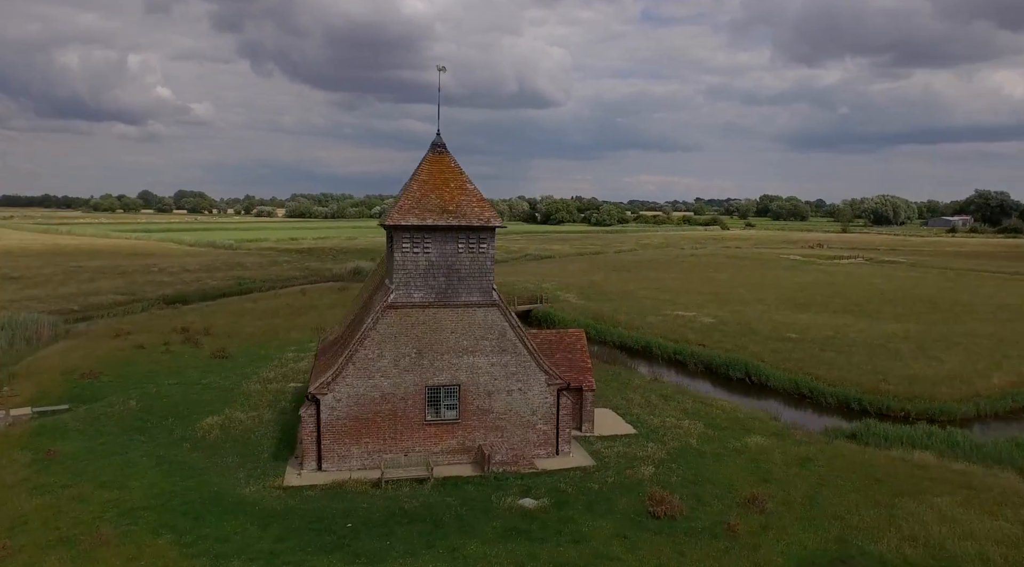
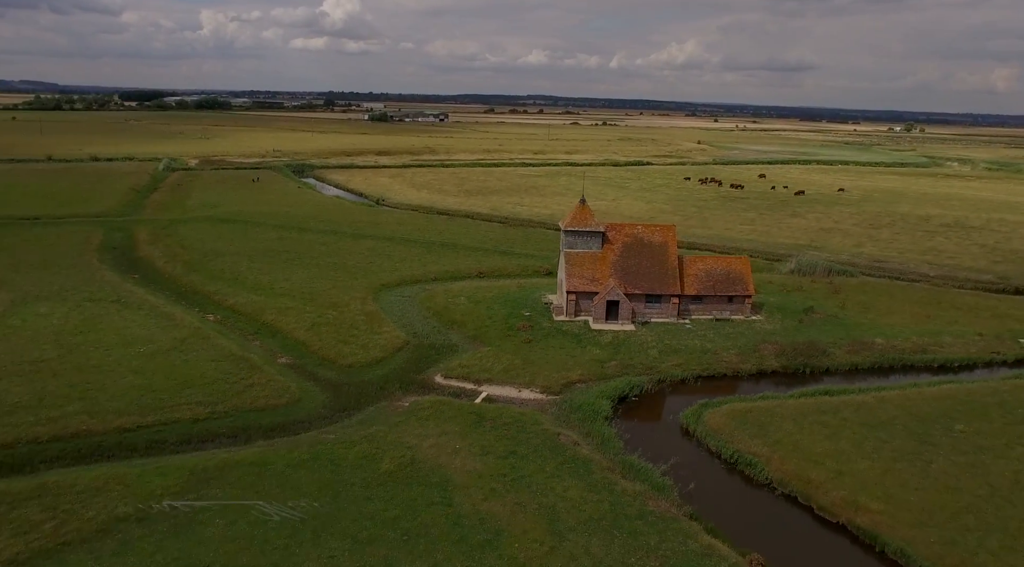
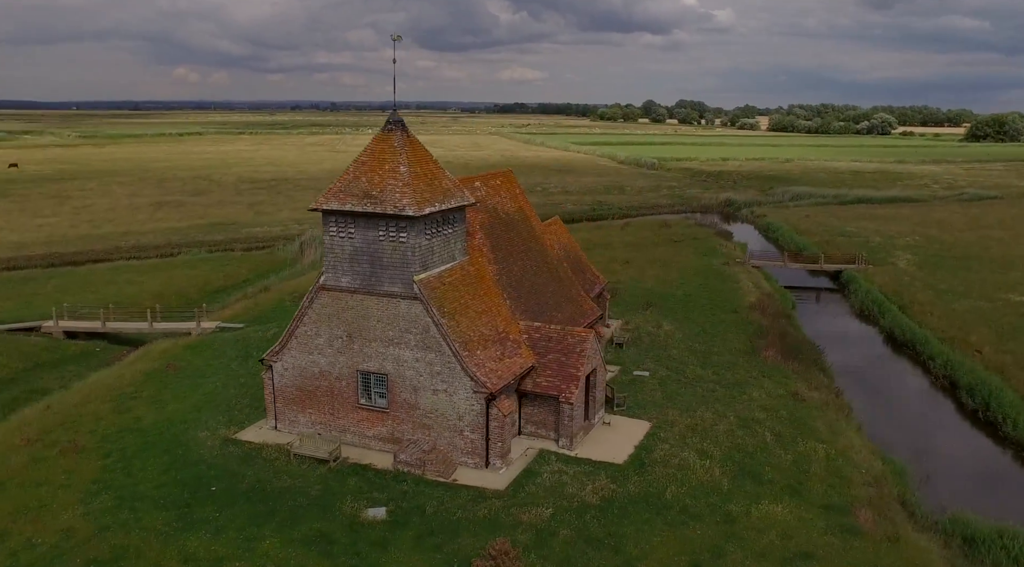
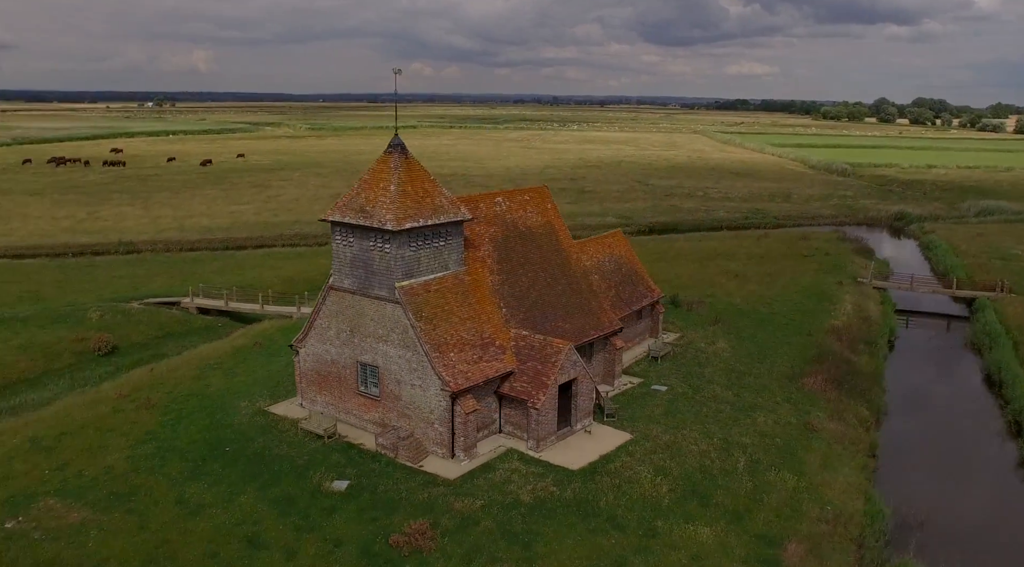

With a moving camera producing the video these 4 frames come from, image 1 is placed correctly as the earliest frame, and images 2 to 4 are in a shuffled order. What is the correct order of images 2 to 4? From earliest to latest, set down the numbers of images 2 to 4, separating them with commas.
3, 4, 2
